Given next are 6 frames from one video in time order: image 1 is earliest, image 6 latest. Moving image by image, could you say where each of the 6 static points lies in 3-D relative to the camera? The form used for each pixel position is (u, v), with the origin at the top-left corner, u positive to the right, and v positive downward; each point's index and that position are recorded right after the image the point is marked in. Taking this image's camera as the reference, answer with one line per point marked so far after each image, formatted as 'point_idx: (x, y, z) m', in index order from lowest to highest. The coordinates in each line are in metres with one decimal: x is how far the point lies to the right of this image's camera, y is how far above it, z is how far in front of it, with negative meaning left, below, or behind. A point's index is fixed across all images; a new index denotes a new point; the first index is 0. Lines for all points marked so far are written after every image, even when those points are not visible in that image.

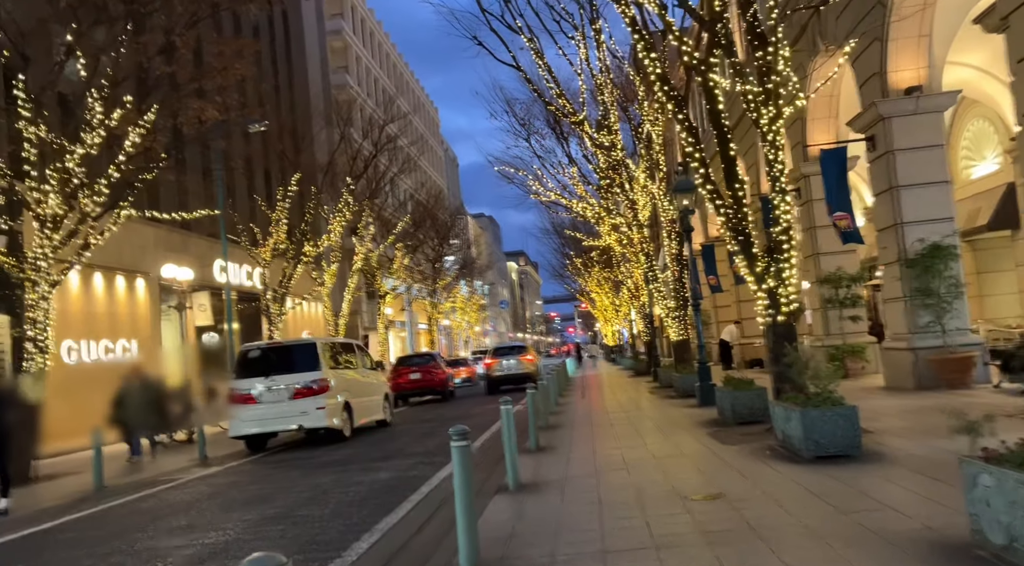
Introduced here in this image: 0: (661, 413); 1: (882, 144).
0: (+2.6, -2.2, +17.2) m
1: (+6.3, +2.4, +17.2) m
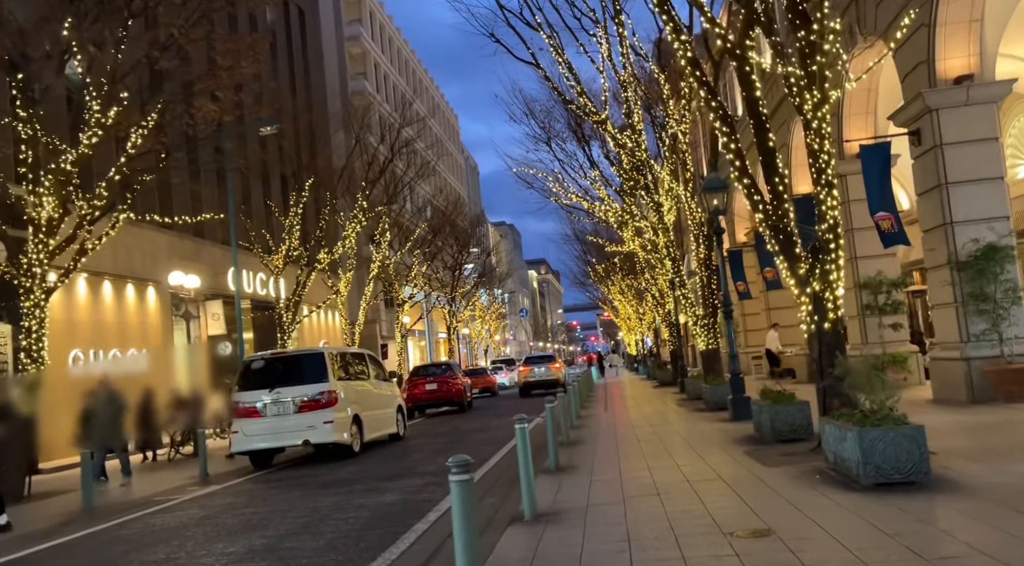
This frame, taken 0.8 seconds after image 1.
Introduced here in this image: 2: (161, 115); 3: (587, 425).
0: (+2.9, -2.3, +16.0) m
1: (+6.6, +2.3, +16.0) m
2: (-5.6, +2.7, +16.2) m
3: (+1.4, -2.6, +18.6) m
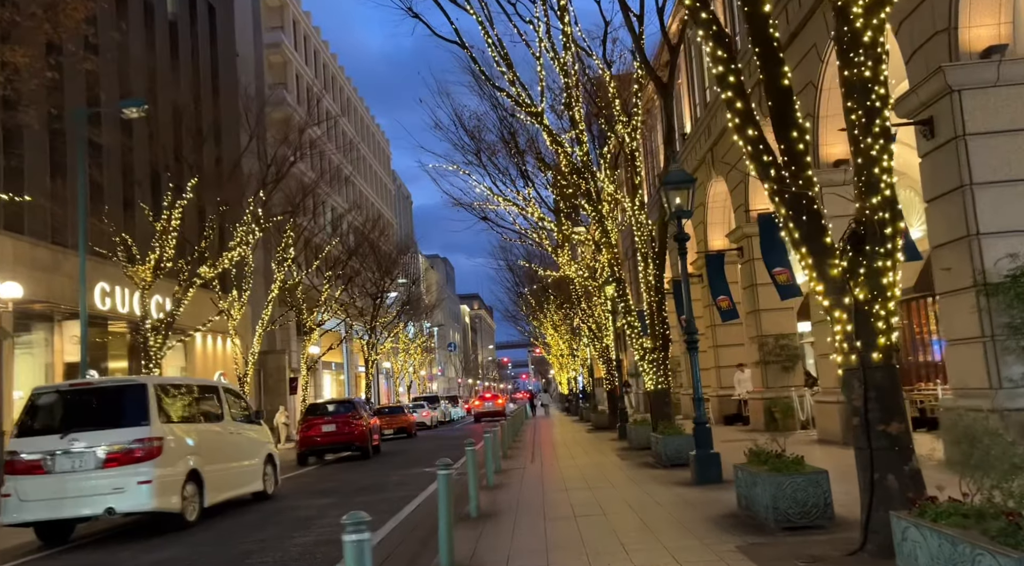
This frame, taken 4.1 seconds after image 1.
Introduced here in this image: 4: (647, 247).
0: (+1.6, -2.6, +12.2) m
1: (+5.5, +1.9, +12.6) m
2: (-6.8, +2.7, +12.1) m
3: (0.0, -2.9, +14.7) m
4: (+2.7, +0.7, +19.9) m
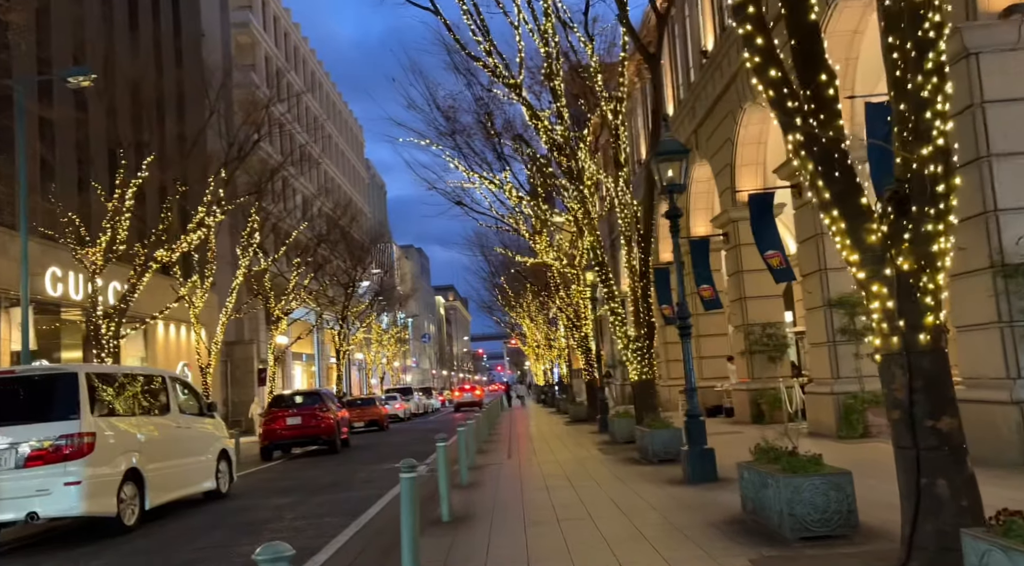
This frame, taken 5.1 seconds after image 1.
0: (+1.3, -2.3, +11.1) m
1: (+5.2, +2.2, +11.6) m
2: (-7.0, +2.9, +10.7) m
3: (-0.4, -2.7, +13.6) m
4: (+2.2, +1.0, +18.9) m
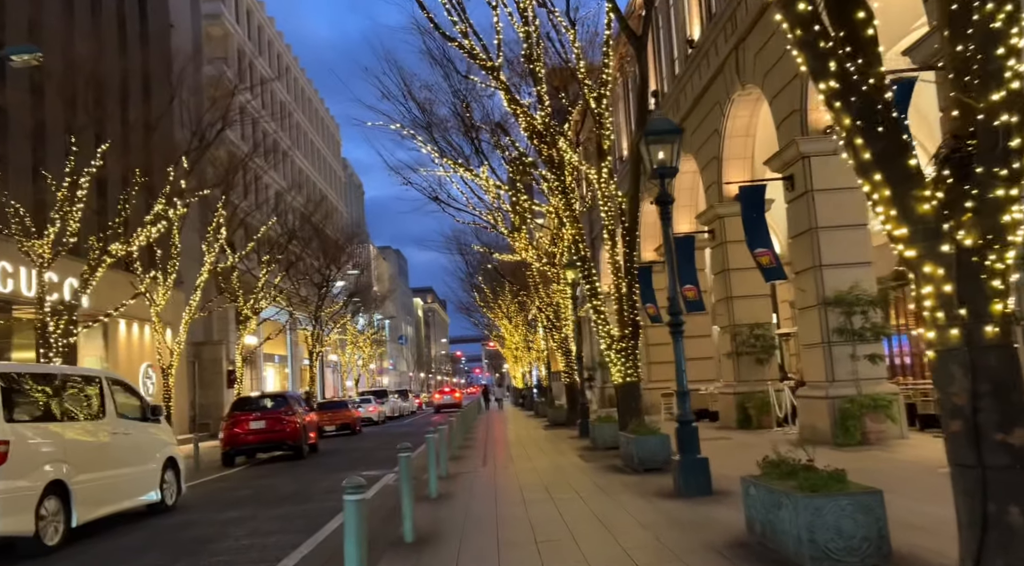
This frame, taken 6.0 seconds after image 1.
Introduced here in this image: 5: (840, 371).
0: (+1.1, -2.3, +10.1) m
1: (+4.9, +2.2, +10.6) m
2: (-7.3, +3.1, +9.5) m
3: (-0.7, -2.6, +12.5) m
4: (+1.8, +1.0, +17.8) m
5: (+5.0, -1.3, +15.3) m
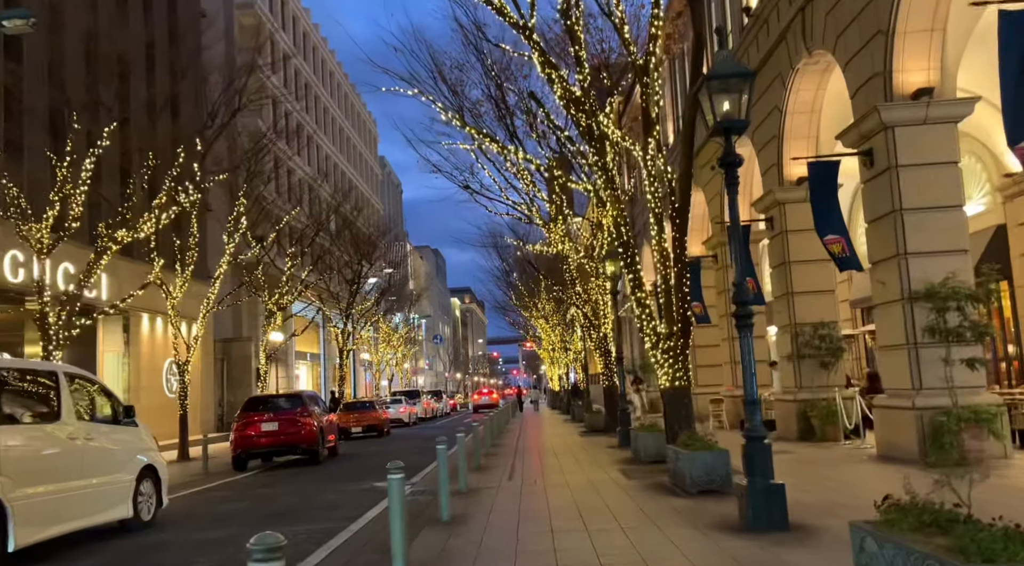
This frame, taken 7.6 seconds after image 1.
0: (+1.3, -2.1, +8.0) m
1: (+5.2, +2.4, +8.4) m
2: (-7.0, +3.3, +7.8) m
3: (-0.4, -2.4, +10.5) m
4: (+2.4, +1.2, +15.7) m
5: (+5.4, -1.2, +13.1) m
